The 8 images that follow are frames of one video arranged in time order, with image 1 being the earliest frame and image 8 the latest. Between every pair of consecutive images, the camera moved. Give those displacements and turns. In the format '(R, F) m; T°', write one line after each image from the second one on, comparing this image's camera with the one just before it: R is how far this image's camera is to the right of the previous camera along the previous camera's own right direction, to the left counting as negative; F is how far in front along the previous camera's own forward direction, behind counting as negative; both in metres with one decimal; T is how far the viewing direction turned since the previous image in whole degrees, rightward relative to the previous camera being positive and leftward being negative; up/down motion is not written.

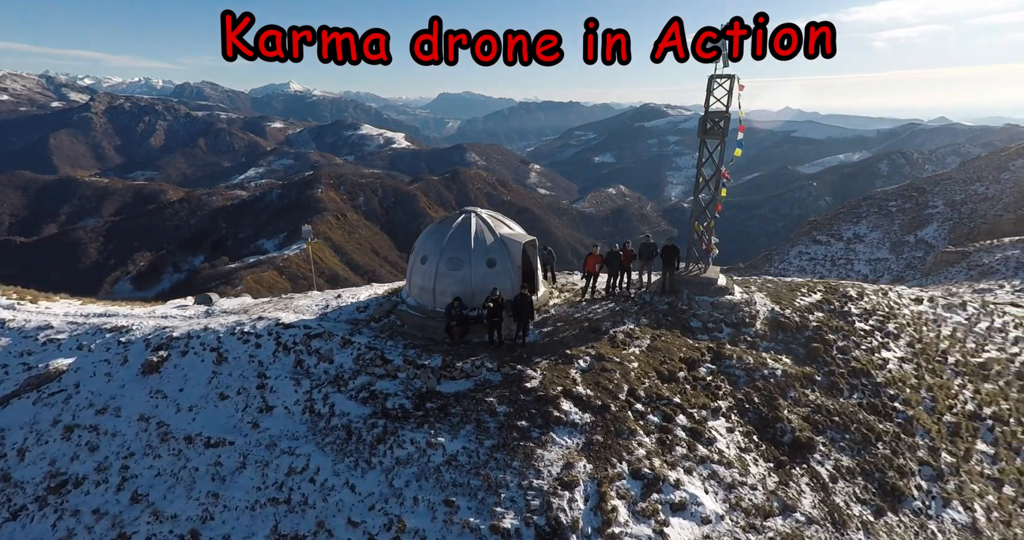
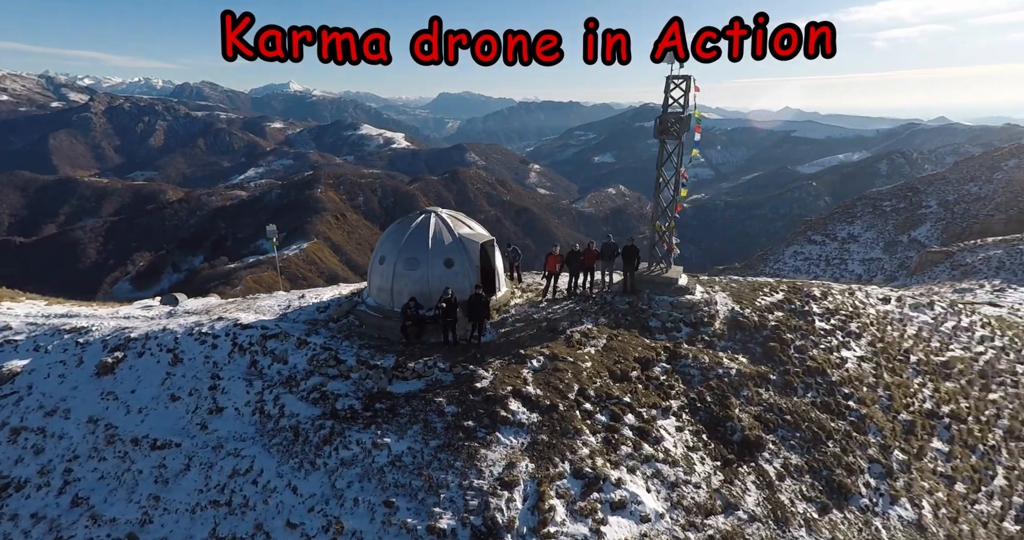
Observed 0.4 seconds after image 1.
(+0.8, 0.0) m; +1°
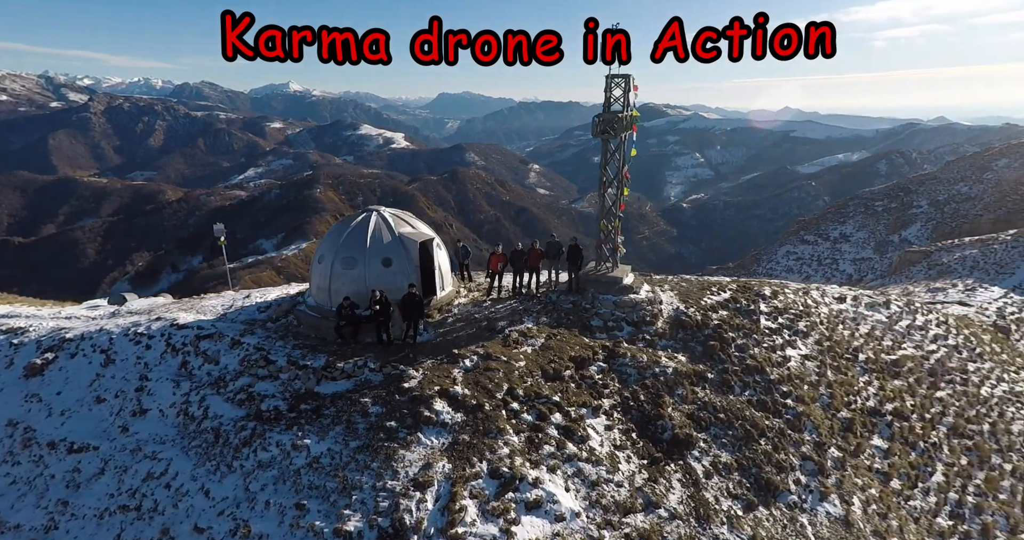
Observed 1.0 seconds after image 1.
(+1.2, +0.1) m; +1°
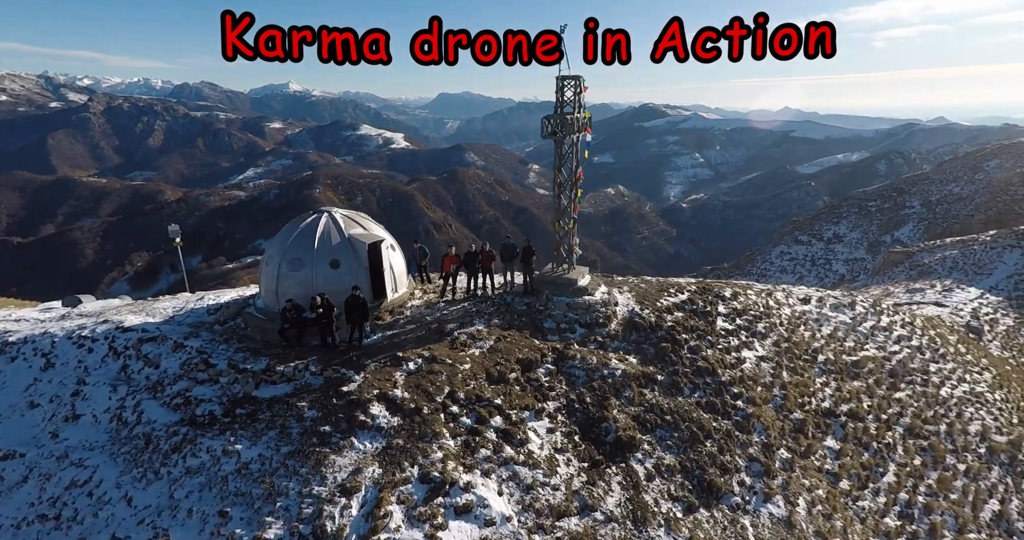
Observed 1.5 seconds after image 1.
(+0.9, +0.1) m; +1°
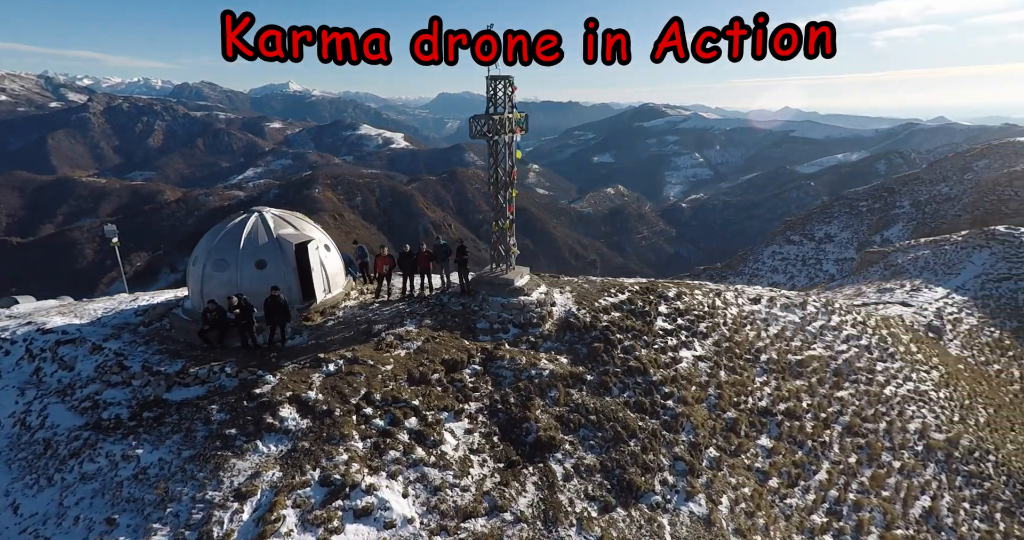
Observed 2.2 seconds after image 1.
(+1.3, 0.0) m; +1°
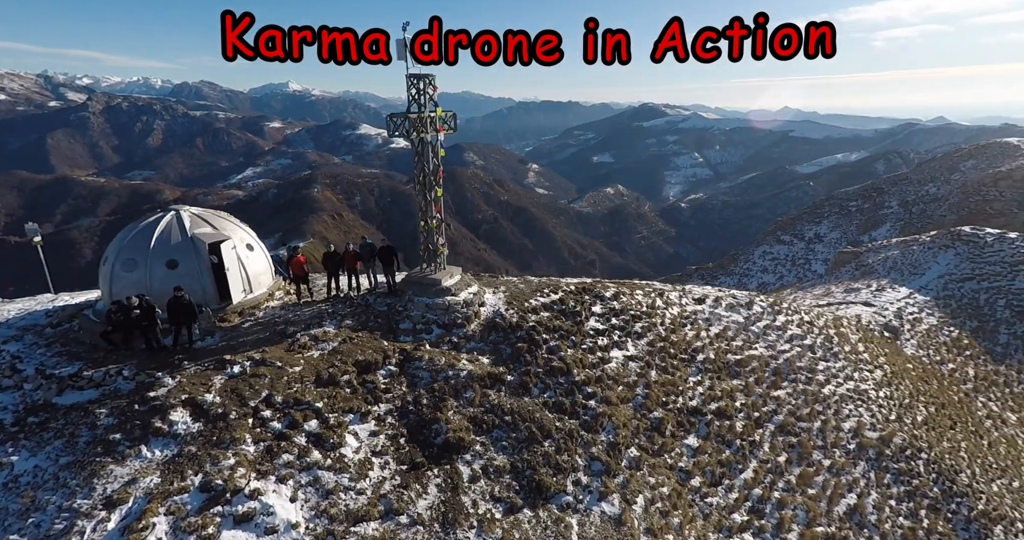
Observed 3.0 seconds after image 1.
(+1.5, +0.1) m; +2°
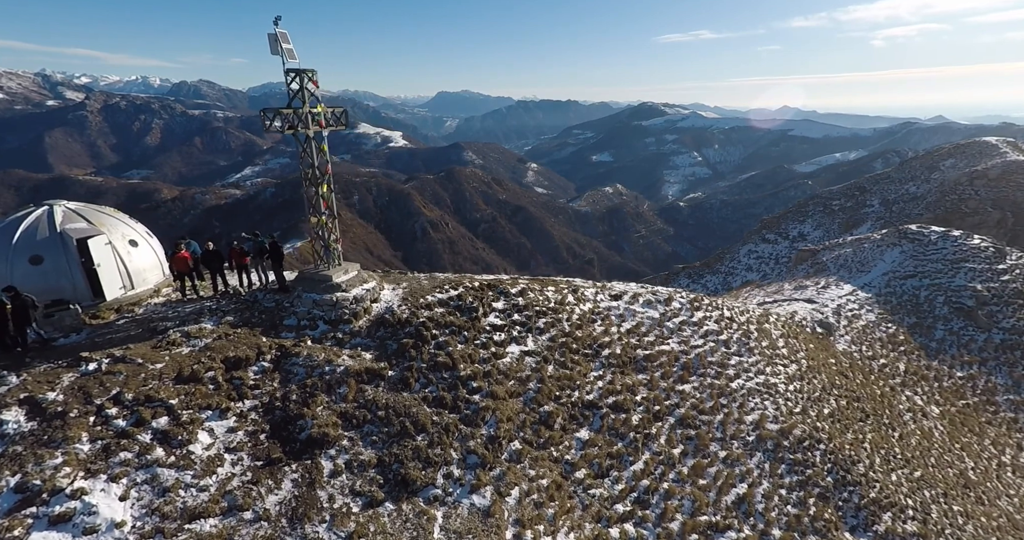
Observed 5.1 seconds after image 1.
(+2.1, -0.1) m; +3°
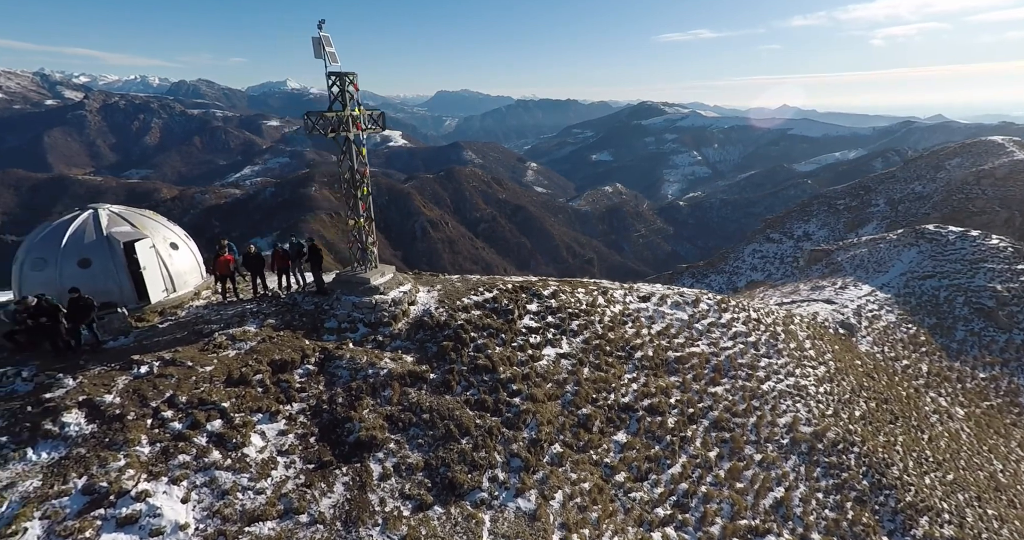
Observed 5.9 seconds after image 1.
(-0.8, 0.0) m; -1°
